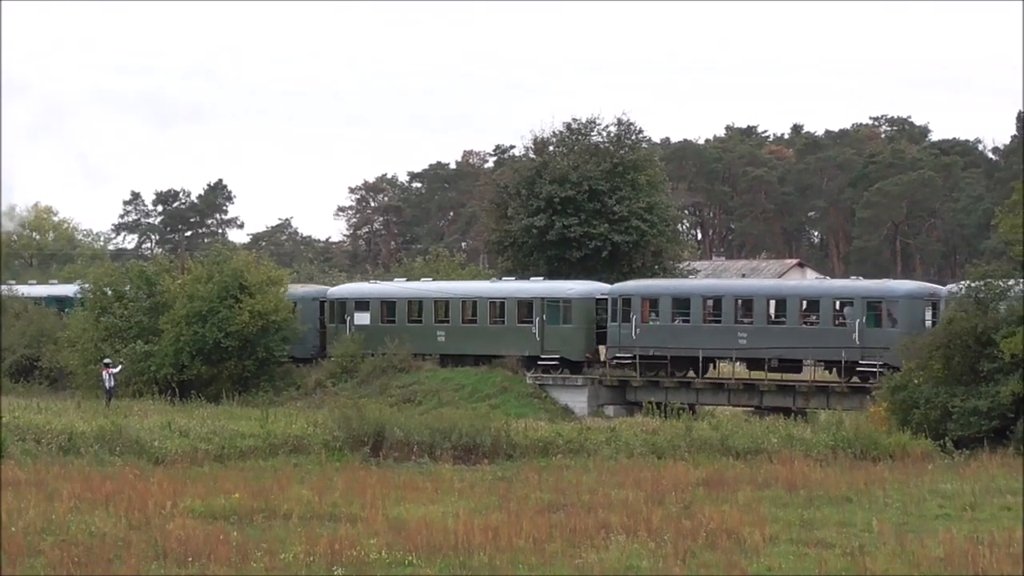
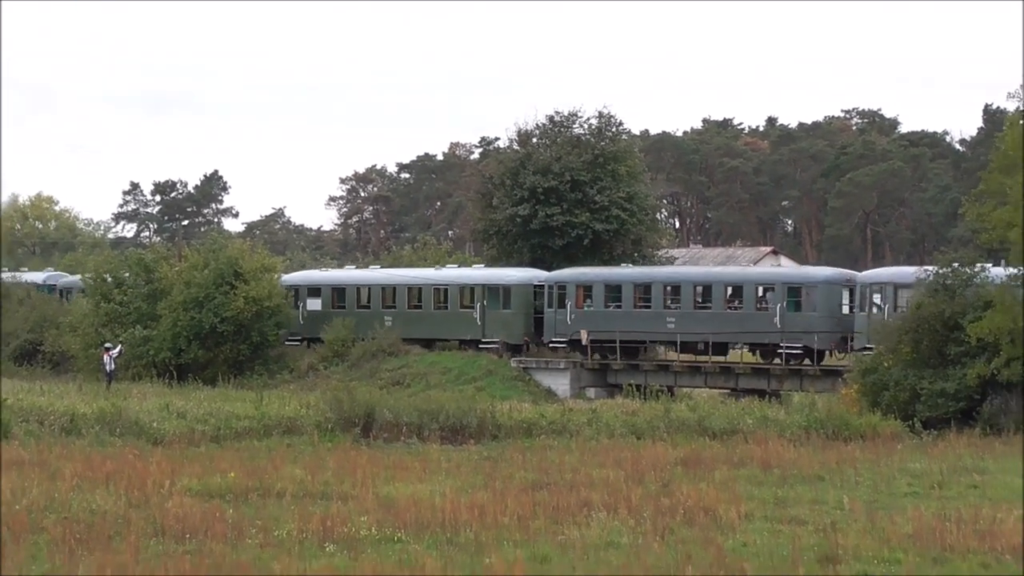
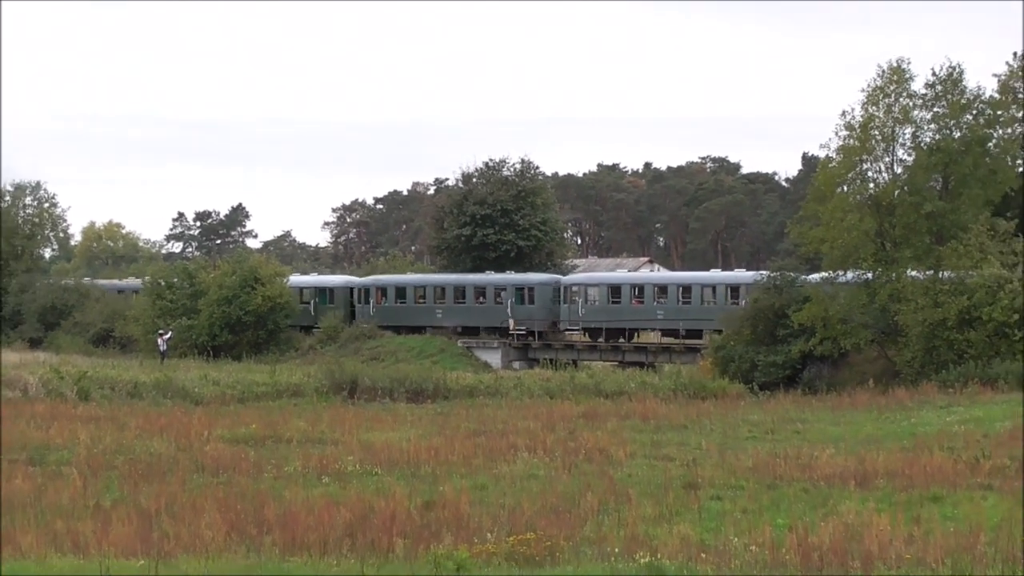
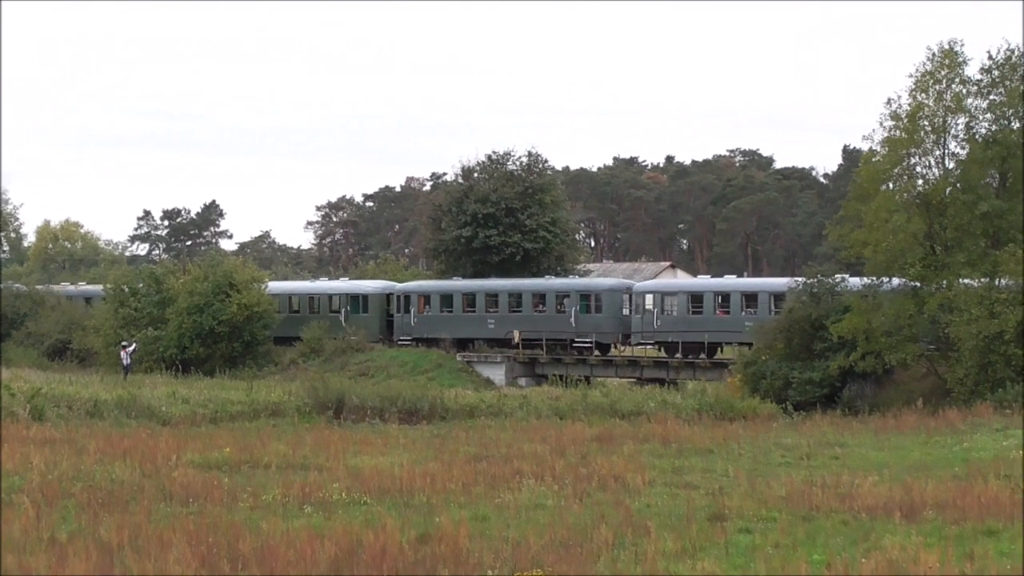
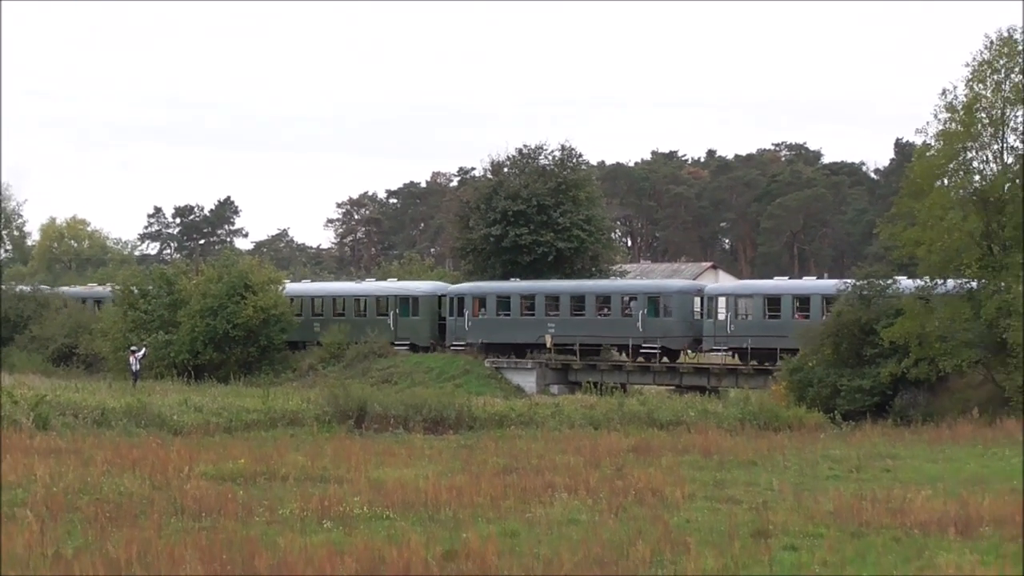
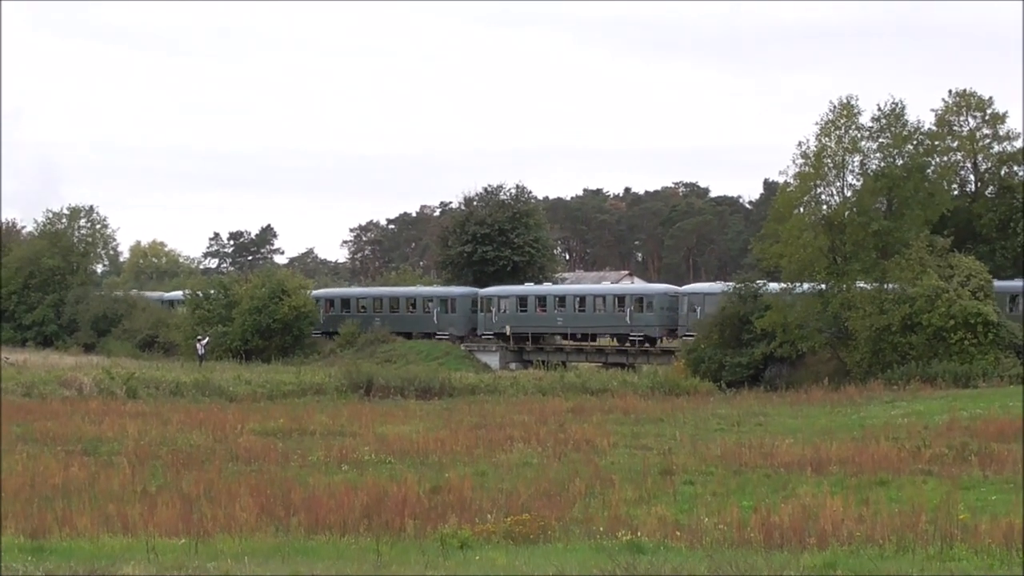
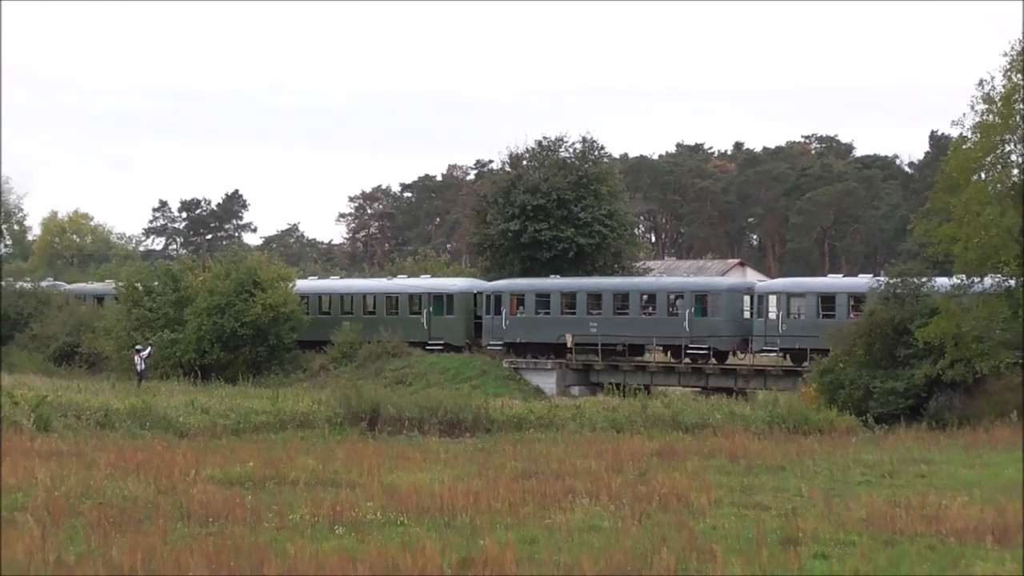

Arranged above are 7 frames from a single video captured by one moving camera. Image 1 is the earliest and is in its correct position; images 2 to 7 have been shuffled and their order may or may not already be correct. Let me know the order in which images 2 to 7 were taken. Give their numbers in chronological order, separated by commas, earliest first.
2, 7, 5, 4, 3, 6
